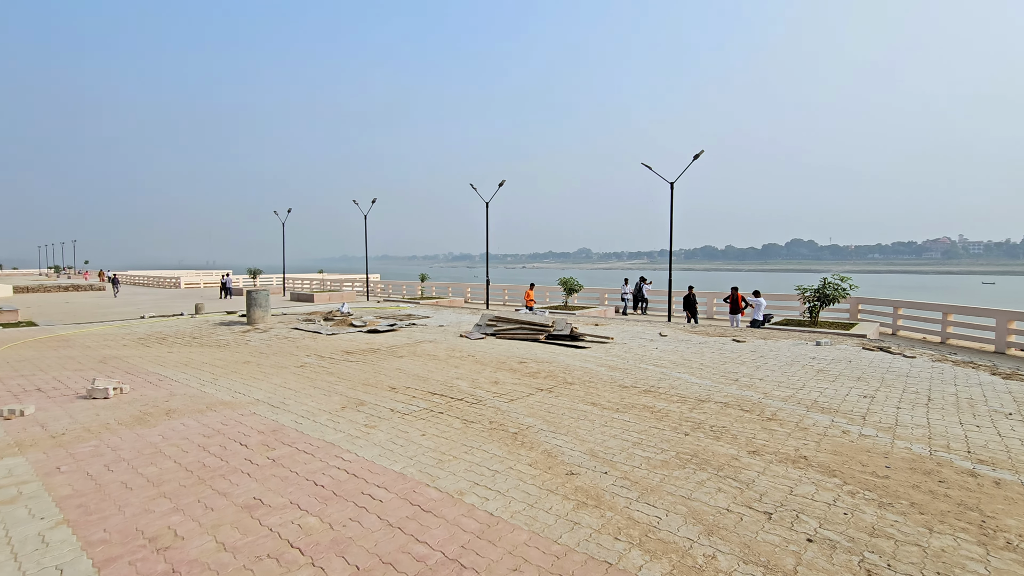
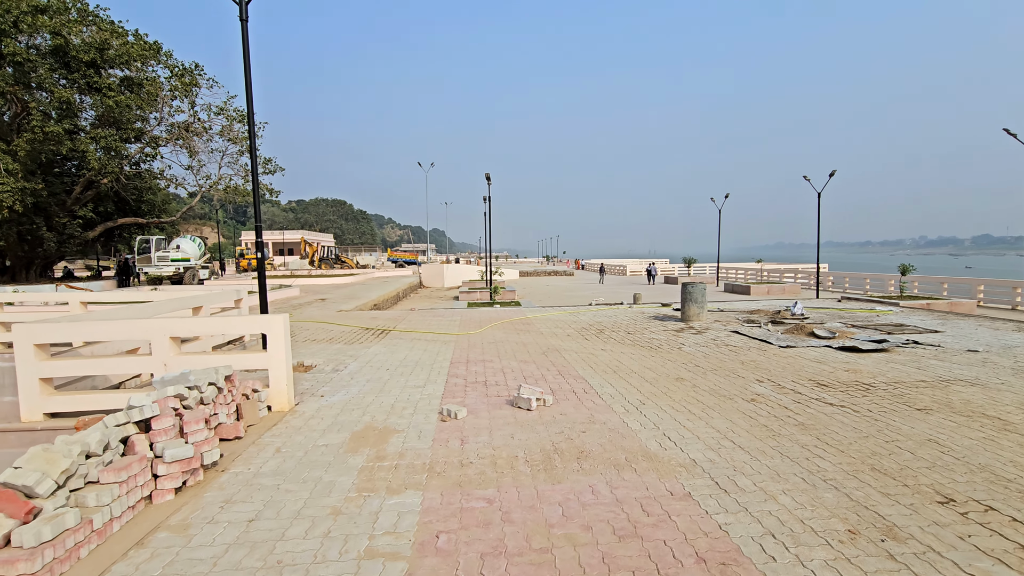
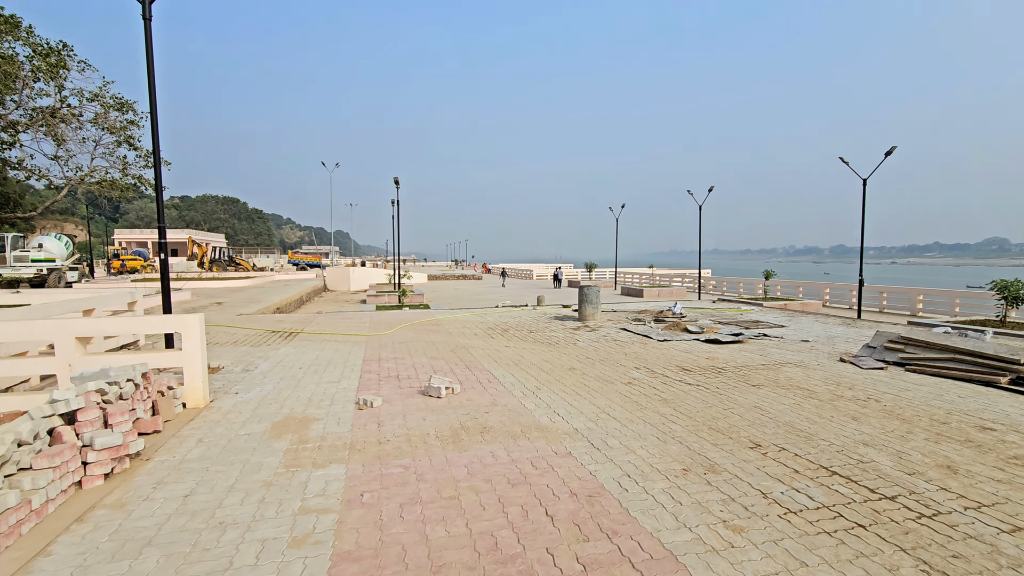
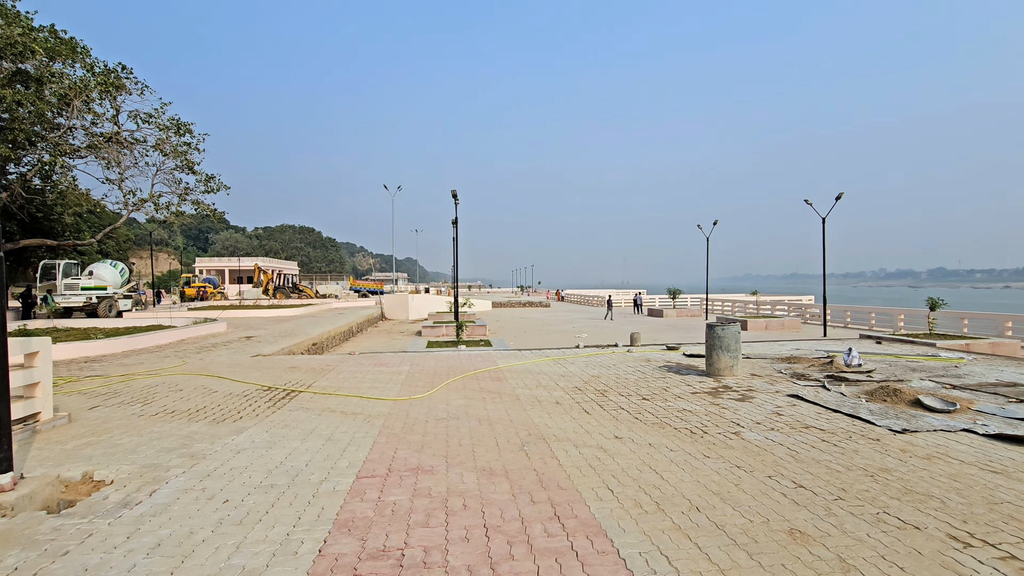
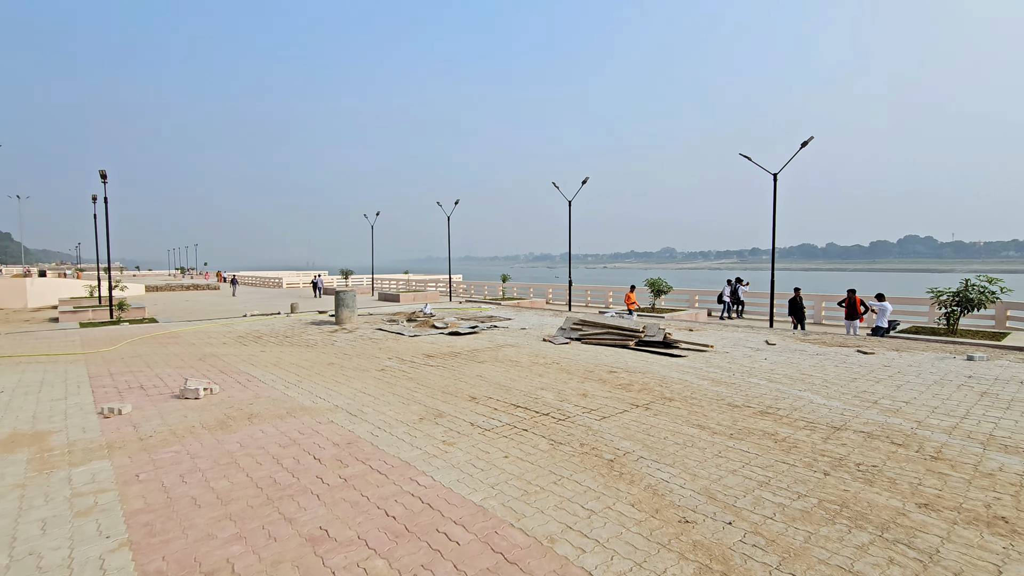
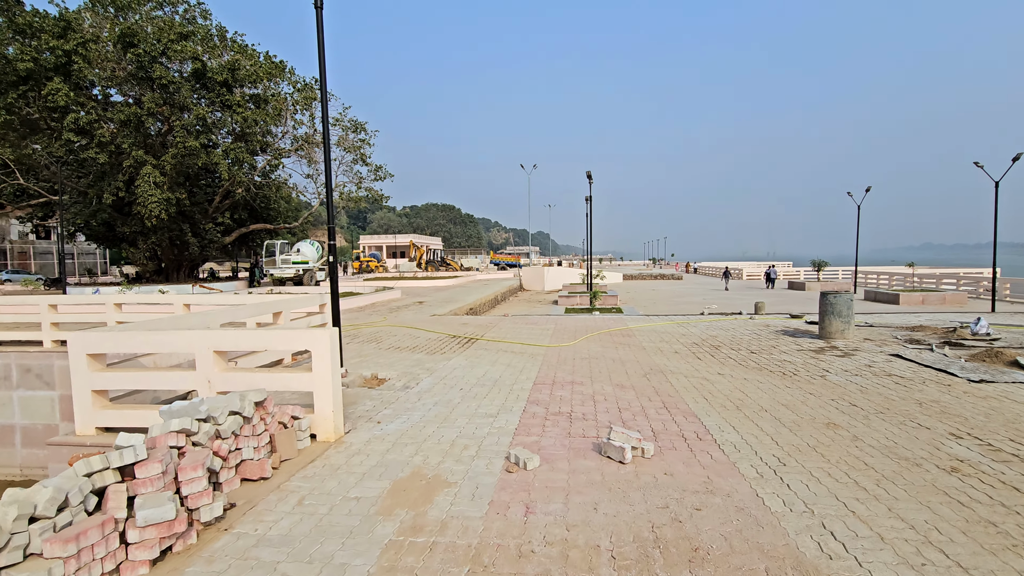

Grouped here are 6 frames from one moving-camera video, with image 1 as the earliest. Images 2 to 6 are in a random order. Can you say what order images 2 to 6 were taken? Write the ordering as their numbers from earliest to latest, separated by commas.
5, 3, 2, 6, 4
